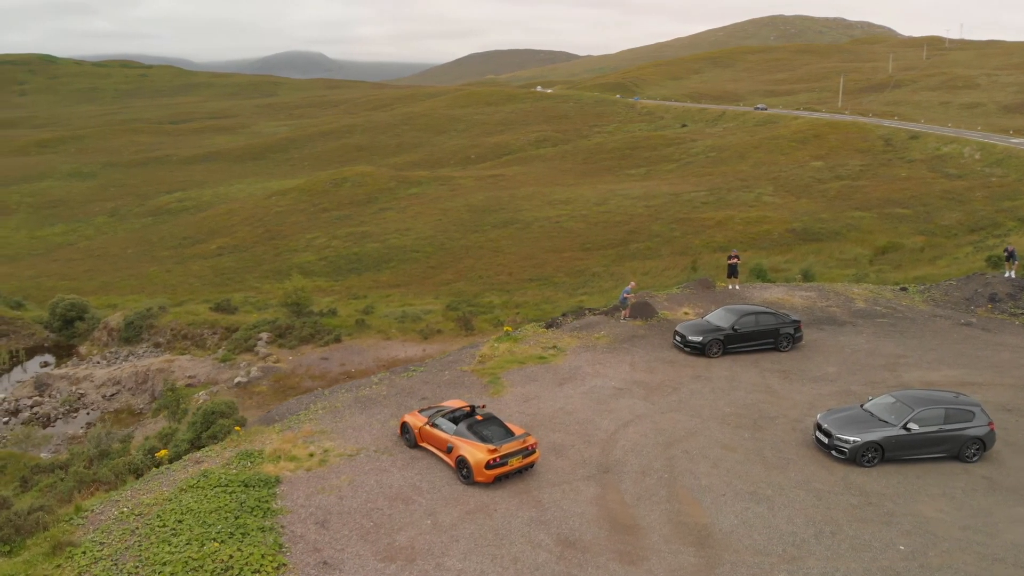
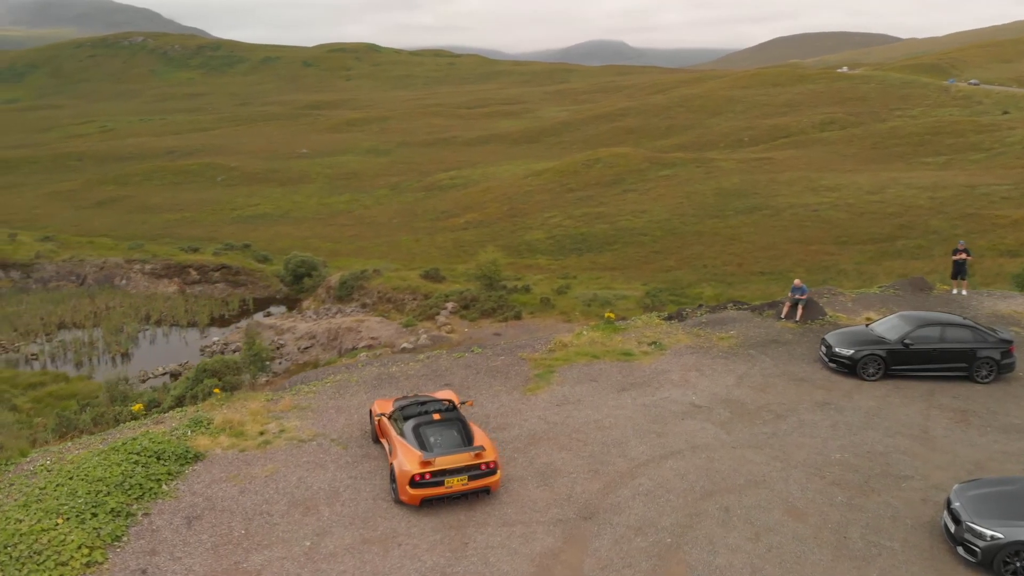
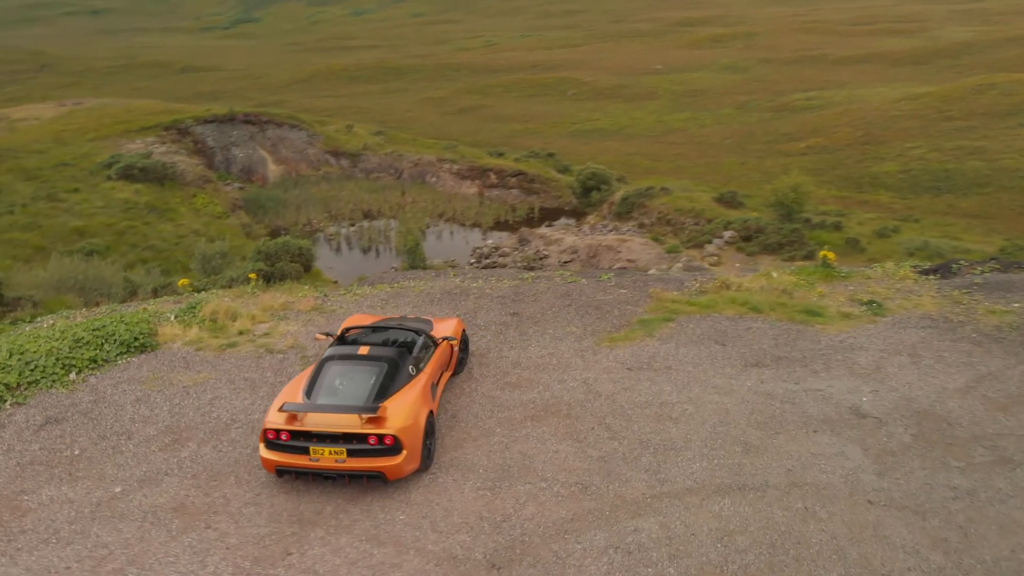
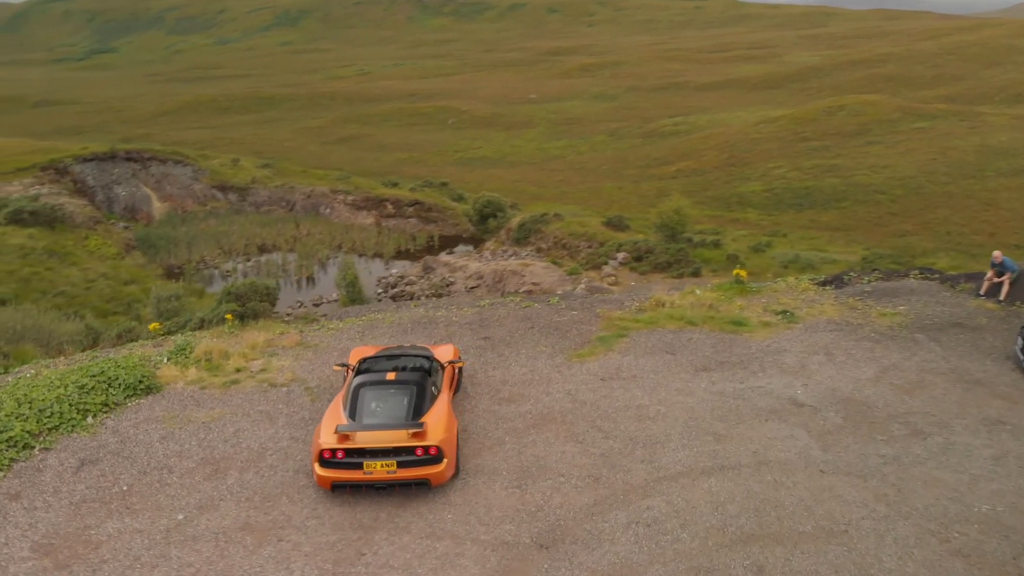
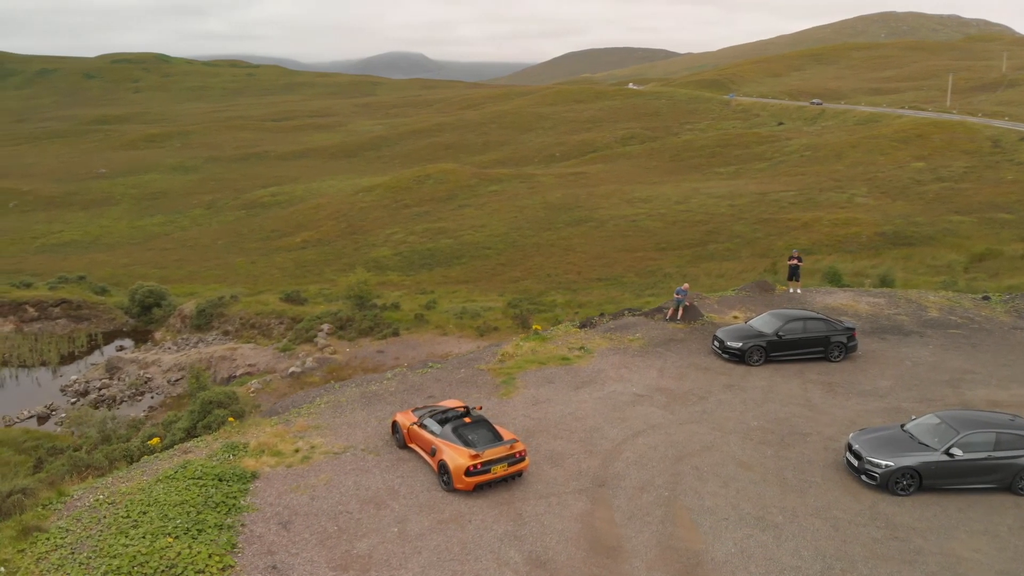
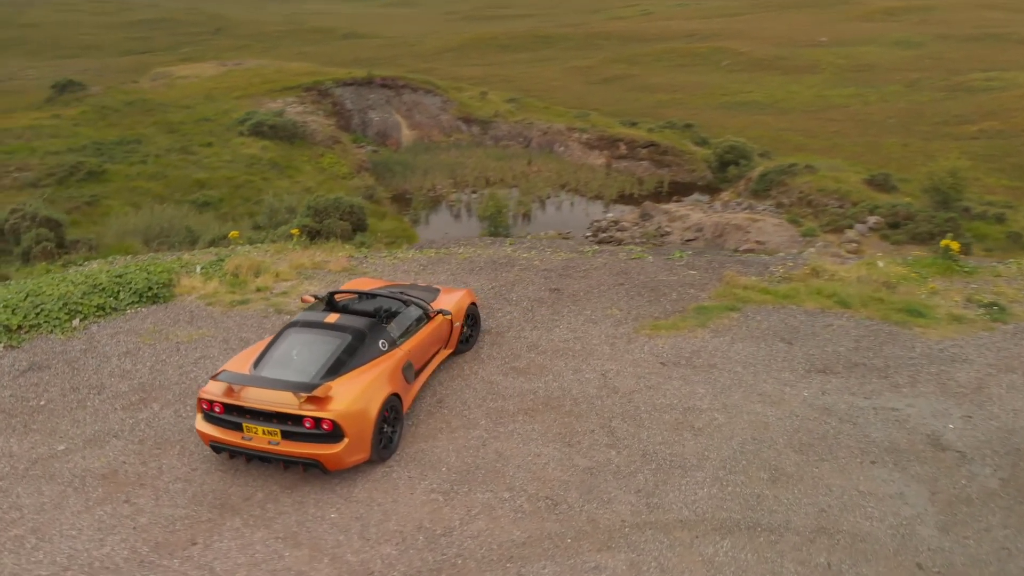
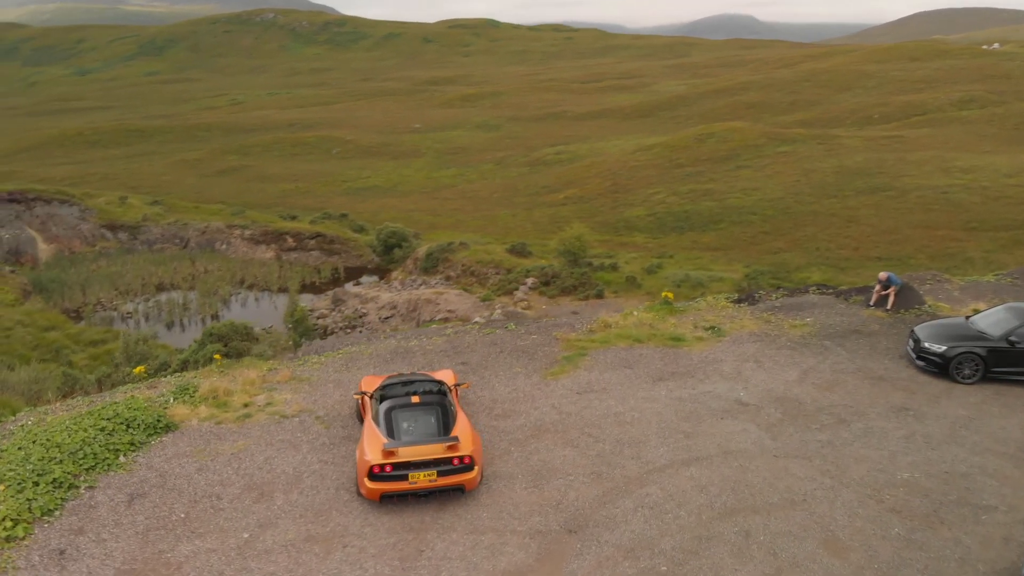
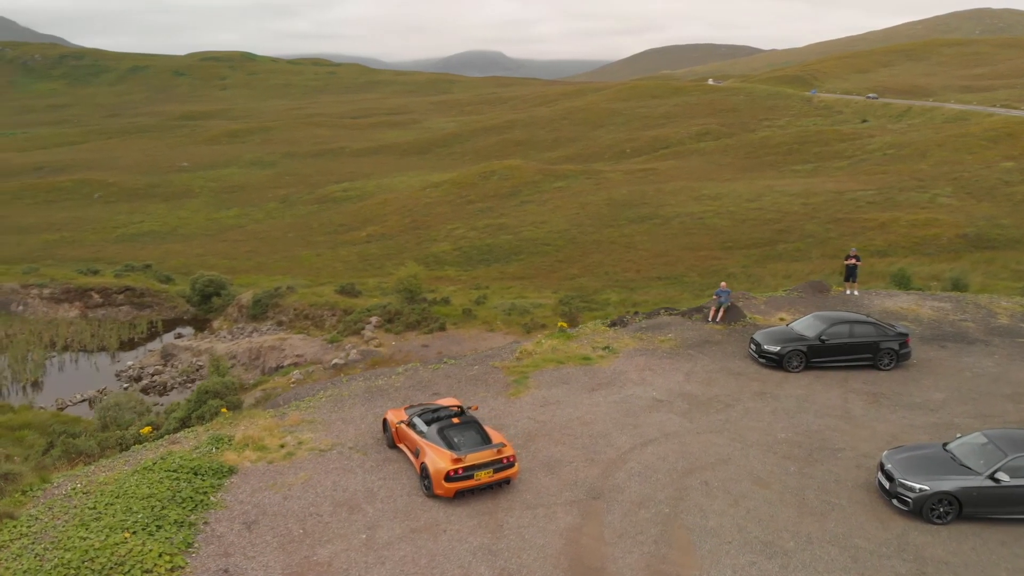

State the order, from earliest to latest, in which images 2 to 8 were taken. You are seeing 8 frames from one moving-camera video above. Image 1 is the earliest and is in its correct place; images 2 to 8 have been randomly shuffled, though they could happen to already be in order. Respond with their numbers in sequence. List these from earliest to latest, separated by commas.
5, 8, 2, 7, 4, 3, 6
